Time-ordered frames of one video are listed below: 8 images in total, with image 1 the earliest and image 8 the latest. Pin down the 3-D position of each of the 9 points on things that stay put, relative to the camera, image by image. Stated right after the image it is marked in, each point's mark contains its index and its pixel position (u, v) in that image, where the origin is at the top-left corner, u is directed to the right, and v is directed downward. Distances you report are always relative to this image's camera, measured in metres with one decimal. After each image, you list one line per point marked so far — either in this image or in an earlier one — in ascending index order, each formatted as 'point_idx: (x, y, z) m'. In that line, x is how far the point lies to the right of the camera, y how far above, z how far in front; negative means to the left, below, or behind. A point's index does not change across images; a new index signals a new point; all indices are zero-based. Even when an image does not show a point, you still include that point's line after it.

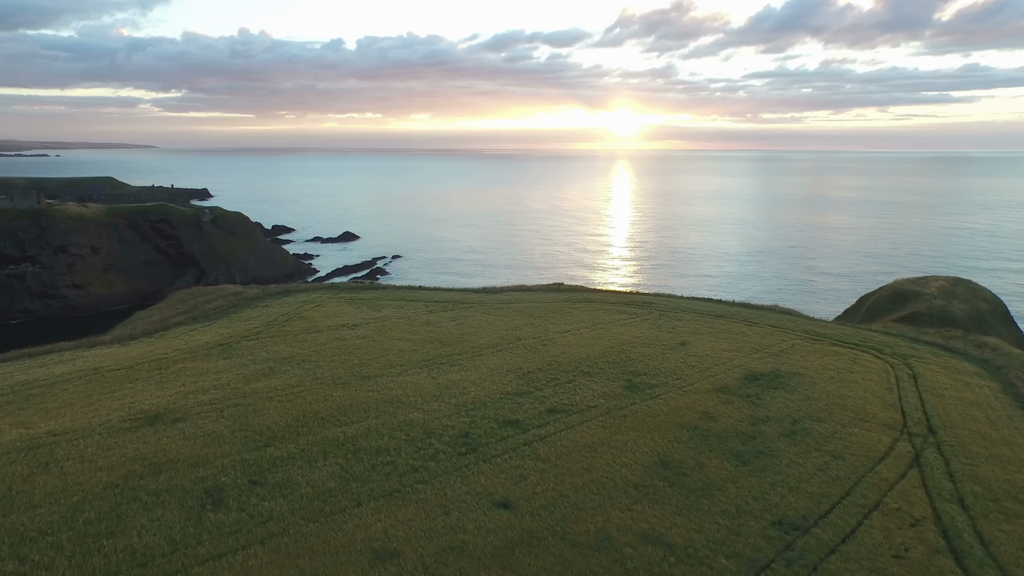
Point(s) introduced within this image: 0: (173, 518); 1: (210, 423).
0: (-4.4, -3.0, +8.5) m
1: (-5.4, -2.4, +11.7) m
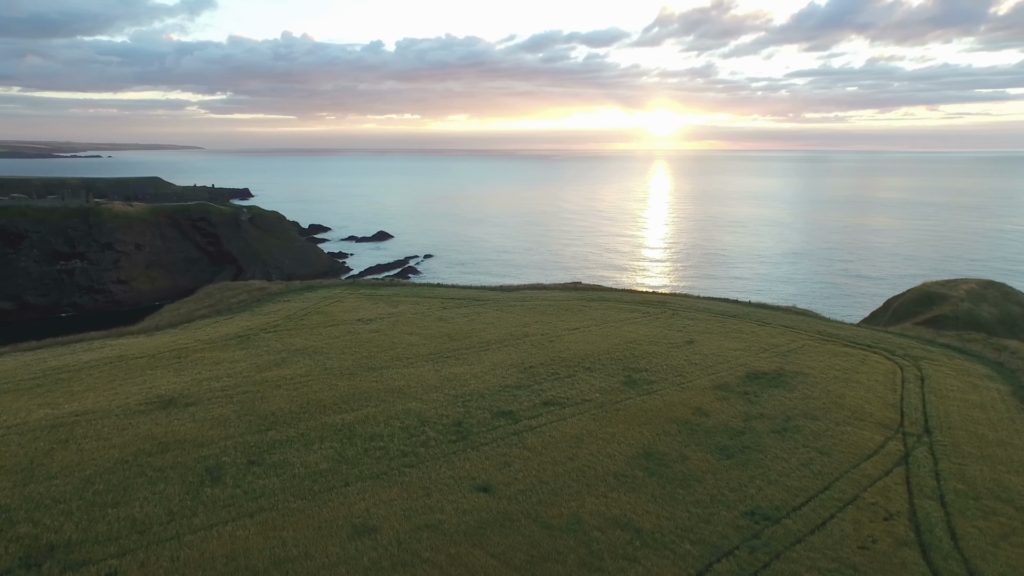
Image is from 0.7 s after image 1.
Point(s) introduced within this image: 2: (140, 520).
0: (-4.7, -2.8, +9.2) m
1: (-5.6, -2.3, +12.4) m
2: (-4.8, -3.0, +8.4) m
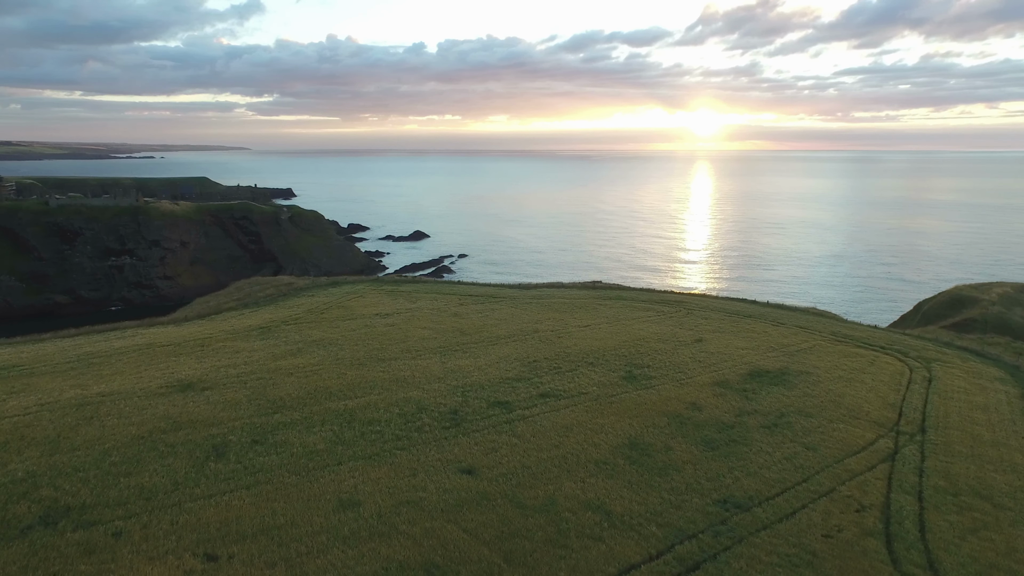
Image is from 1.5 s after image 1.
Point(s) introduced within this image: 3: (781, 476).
0: (-5.0, -2.7, +10.0) m
1: (-5.7, -2.1, +13.3) m
2: (-5.1, -2.8, +9.2) m
3: (+4.5, -3.1, +10.9) m
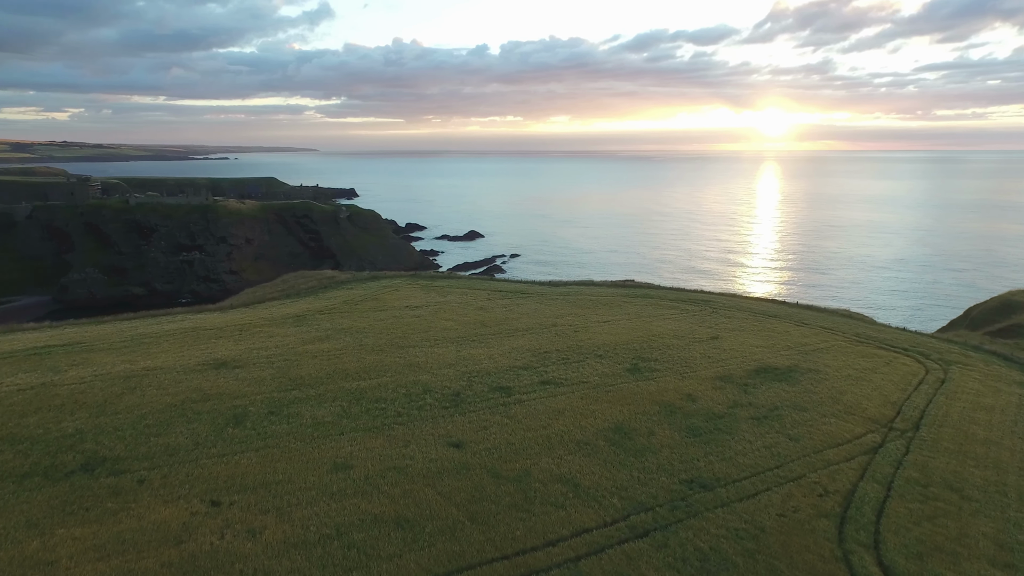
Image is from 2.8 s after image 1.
0: (-5.3, -2.4, +11.3) m
1: (-5.7, -1.8, +14.7) m
2: (-5.5, -2.5, +10.6) m
3: (+4.2, -3.0, +11.4) m
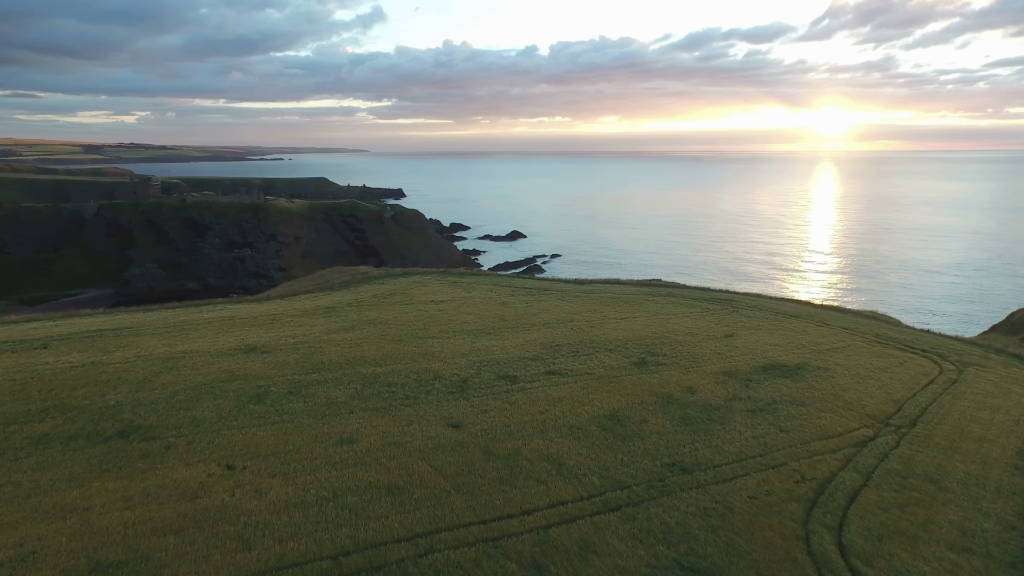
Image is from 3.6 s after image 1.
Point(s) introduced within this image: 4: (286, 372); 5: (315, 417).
0: (-5.4, -2.2, +12.5) m
1: (-5.5, -1.6, +15.9) m
2: (-5.6, -2.3, +11.7) m
3: (+4.1, -2.9, +11.9) m
4: (-5.0, -1.9, +14.6) m
5: (-3.7, -2.4, +12.2) m
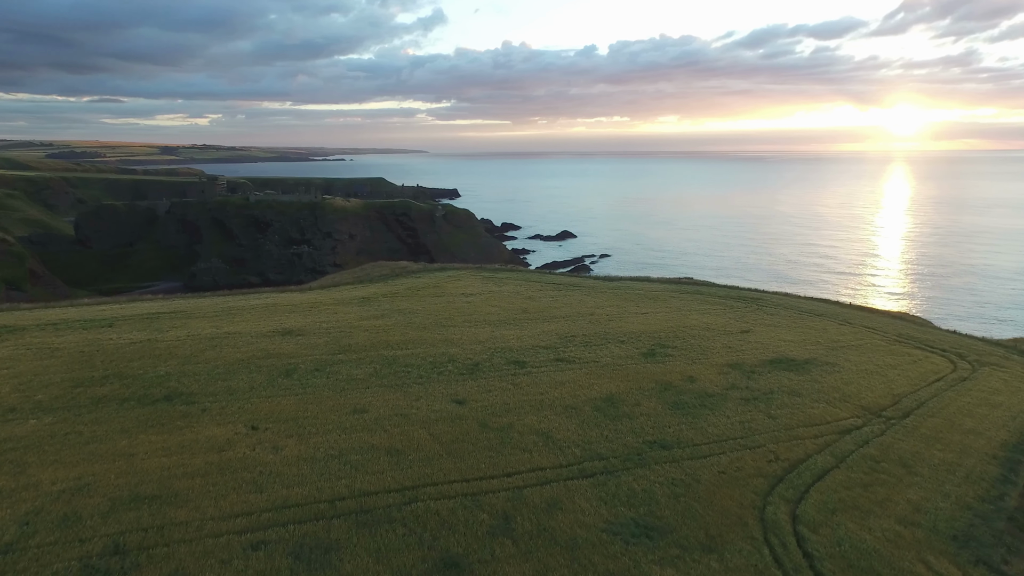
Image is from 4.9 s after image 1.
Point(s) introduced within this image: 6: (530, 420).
0: (-5.4, -1.9, +14.0) m
1: (-5.2, -1.3, +17.4) m
2: (-5.6, -2.0, +13.3) m
3: (+4.0, -2.8, +12.6) m
4: (-4.8, -1.6, +16.1) m
5: (-3.7, -2.1, +13.6) m
6: (+0.3, -2.5, +12.7) m
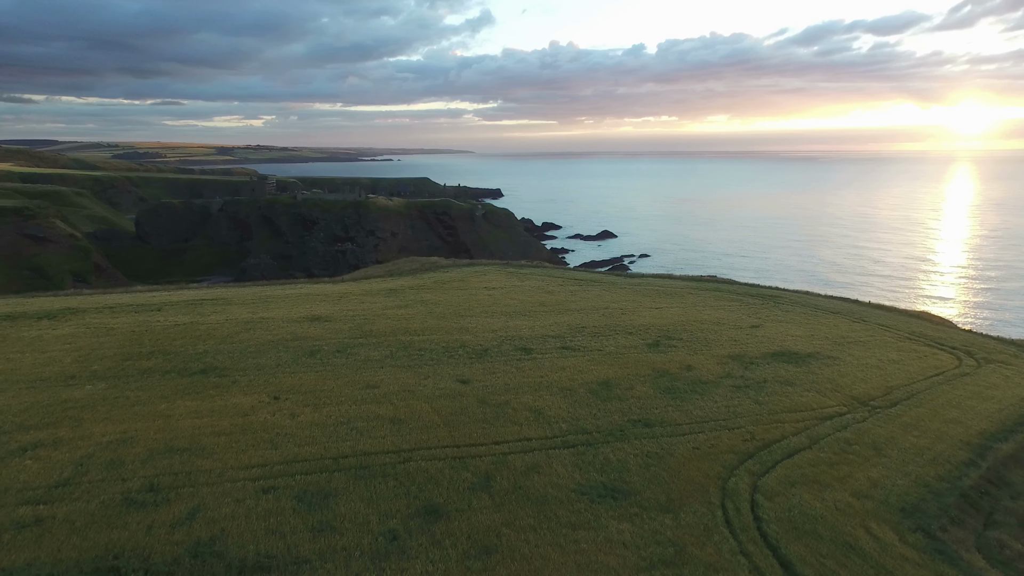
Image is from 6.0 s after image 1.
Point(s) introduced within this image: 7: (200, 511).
0: (-5.3, -1.6, +15.5) m
1: (-4.9, -1.0, +18.8) m
2: (-5.6, -1.7, +14.8) m
3: (+4.0, -2.6, +13.5) m
4: (-4.6, -1.3, +17.5) m
5: (-3.7, -1.8, +14.9) m
6: (+0.3, -2.3, +13.7) m
7: (-4.1, -2.9, +8.6) m
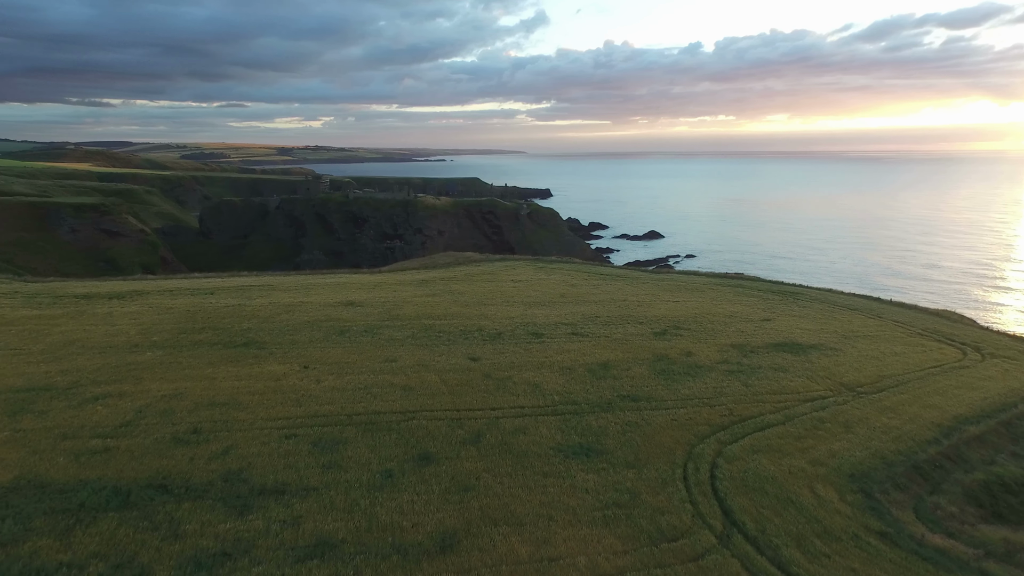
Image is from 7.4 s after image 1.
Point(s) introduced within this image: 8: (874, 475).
0: (-5.1, -1.2, +17.3) m
1: (-4.4, -0.6, +20.6) m
2: (-5.4, -1.3, +16.6) m
3: (+4.0, -2.3, +14.6) m
4: (-4.2, -0.9, +19.3) m
5: (-3.5, -1.5, +16.6) m
6: (+0.4, -2.0, +15.1) m
7: (-4.4, -2.5, +10.3) m
8: (+6.0, -3.1, +10.8) m
